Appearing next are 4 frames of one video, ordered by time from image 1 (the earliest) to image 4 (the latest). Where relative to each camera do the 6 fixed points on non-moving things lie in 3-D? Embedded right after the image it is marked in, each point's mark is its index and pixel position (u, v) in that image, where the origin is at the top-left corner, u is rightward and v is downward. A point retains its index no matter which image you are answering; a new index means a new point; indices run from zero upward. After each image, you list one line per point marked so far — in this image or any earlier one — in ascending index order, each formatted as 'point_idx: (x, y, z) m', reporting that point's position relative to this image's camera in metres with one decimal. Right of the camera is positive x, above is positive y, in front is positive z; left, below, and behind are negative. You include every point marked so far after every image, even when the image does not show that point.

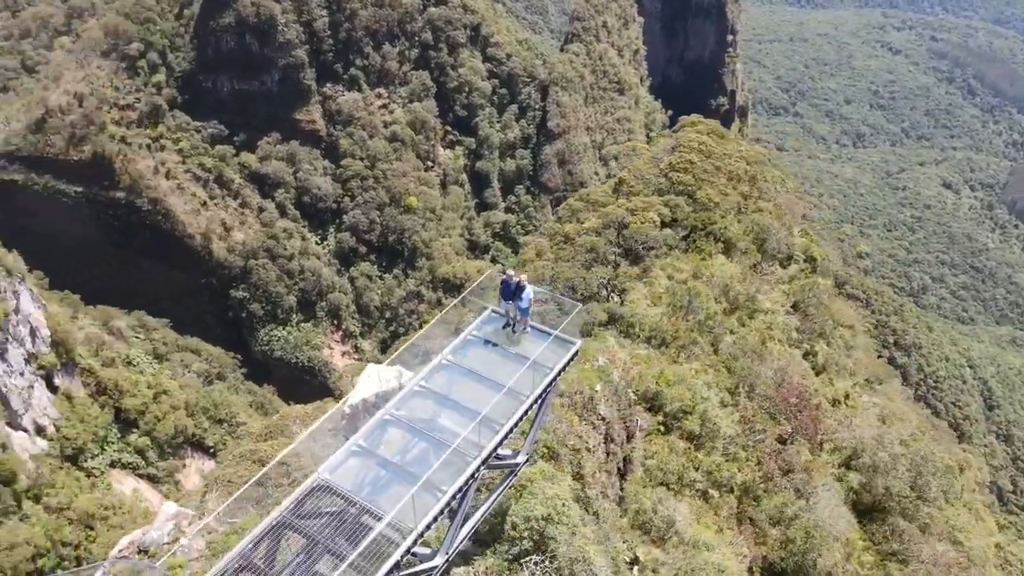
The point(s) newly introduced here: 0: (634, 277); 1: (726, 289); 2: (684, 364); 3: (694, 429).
0: (+3.0, +0.3, +18.3) m
1: (+5.2, 0.0, +17.8) m
2: (+3.6, -1.6, +15.3) m
3: (+3.3, -2.6, +13.5) m
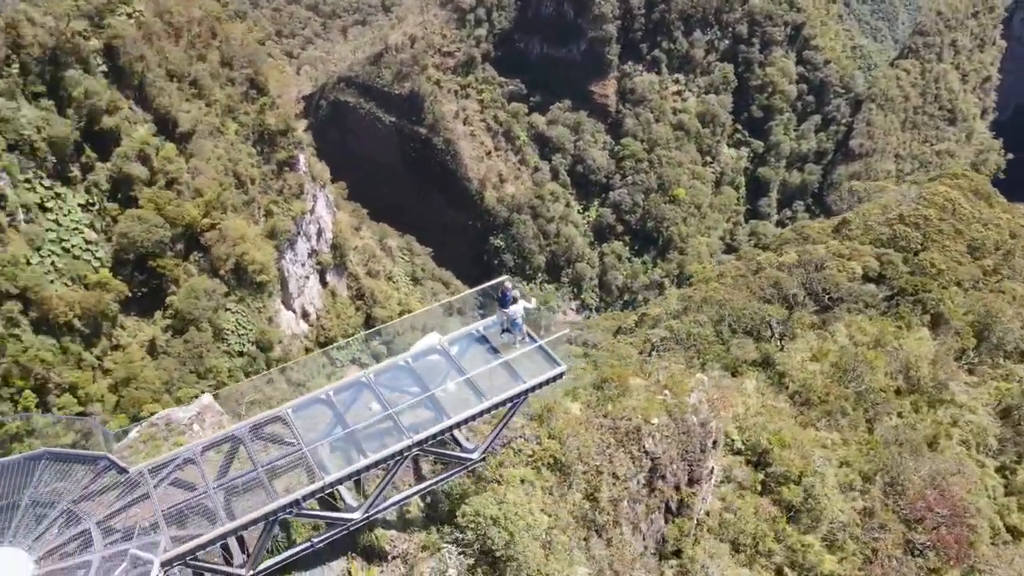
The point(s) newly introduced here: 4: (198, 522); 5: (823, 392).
0: (+6.8, -0.8, +16.9) m
1: (+8.5, -1.7, +15.7) m
2: (+5.8, -2.7, +14.0) m
3: (+4.7, -3.6, +12.4) m
4: (-2.6, -1.9, +5.9) m
5: (+6.2, -2.1, +14.8) m
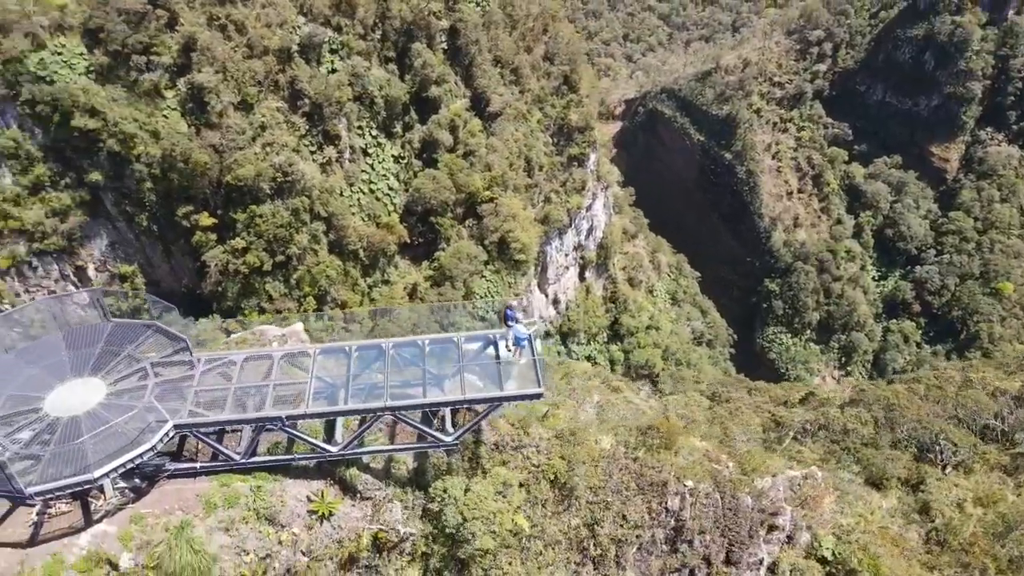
0: (+9.5, -3.5, +14.5) m
1: (+10.4, -4.7, +12.8) m
2: (+7.1, -4.8, +12.3) m
3: (+5.3, -5.3, +11.2) m
4: (-3.1, -1.2, +7.7) m
5: (+7.9, -4.4, +12.8) m
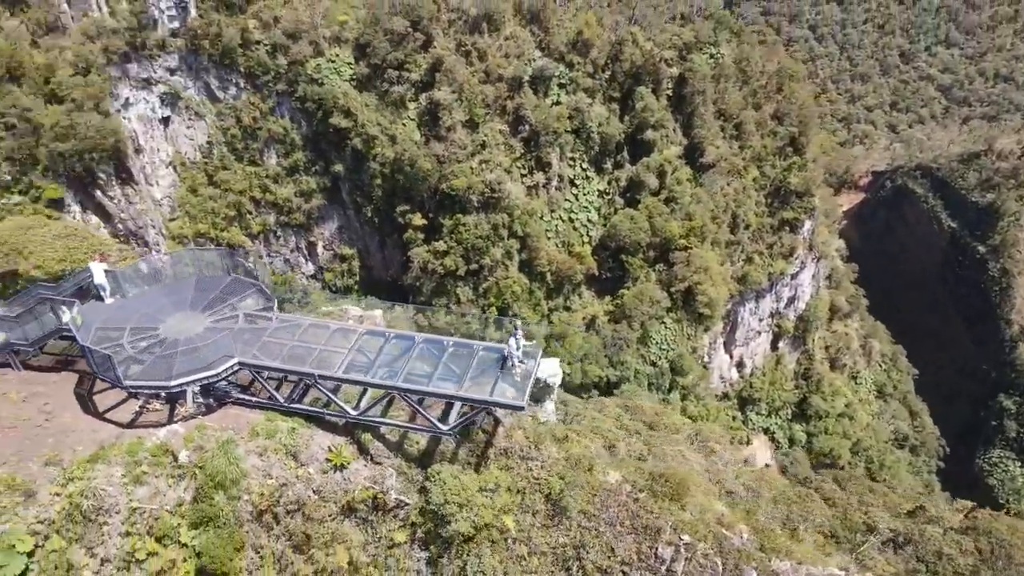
0: (+10.2, -6.0, +12.5) m
1: (+10.3, -7.2, +10.6) m
2: (+7.1, -6.7, +11.0) m
3: (+5.0, -6.7, +10.5) m
4: (-3.0, -0.9, +9.6) m
5: (+8.1, -6.4, +11.3) m
